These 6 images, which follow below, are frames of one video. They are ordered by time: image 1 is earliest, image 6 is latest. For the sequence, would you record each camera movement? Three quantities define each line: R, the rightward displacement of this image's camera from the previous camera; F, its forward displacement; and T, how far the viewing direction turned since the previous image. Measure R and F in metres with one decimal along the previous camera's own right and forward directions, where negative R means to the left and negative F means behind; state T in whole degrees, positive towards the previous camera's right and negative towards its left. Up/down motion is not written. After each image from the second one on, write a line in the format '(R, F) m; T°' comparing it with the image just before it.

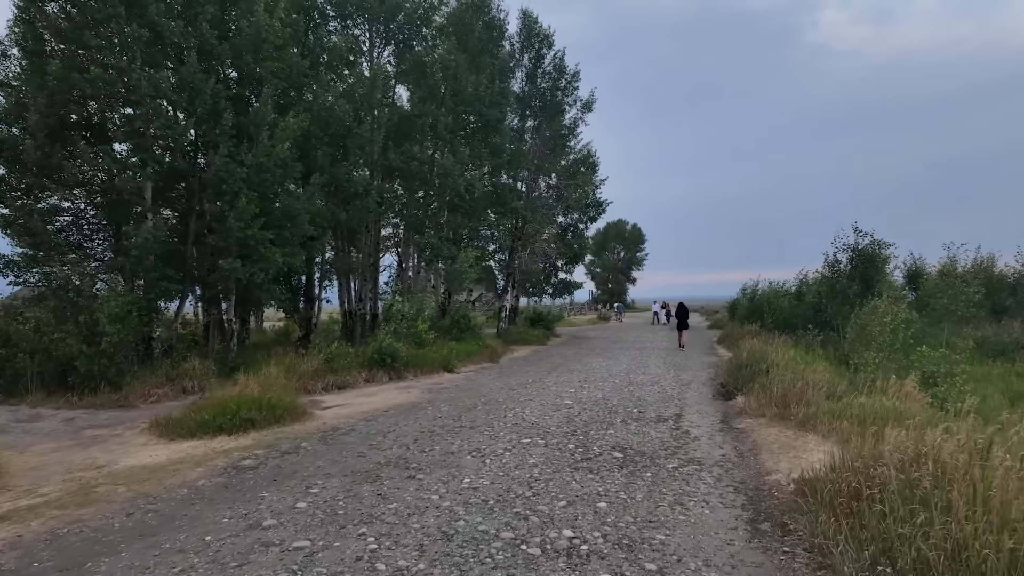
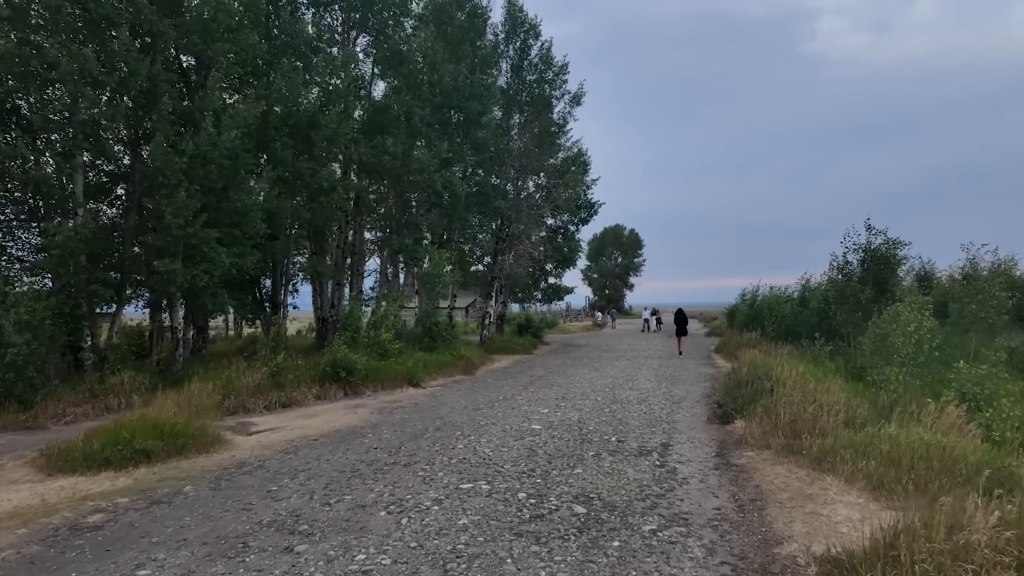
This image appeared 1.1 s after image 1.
(+0.7, +1.7) m; 0°
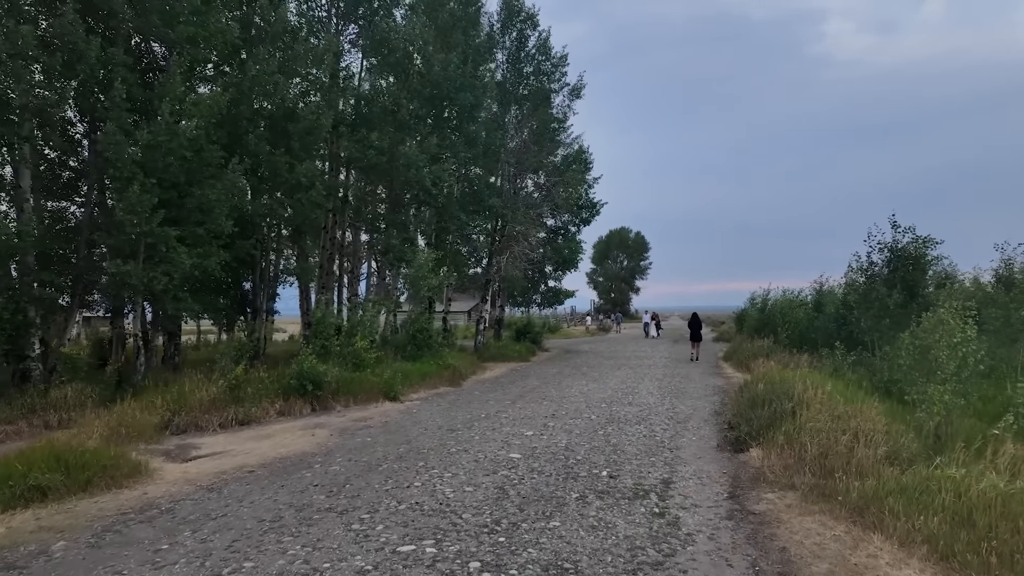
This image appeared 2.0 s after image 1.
(+0.4, +1.4) m; -1°
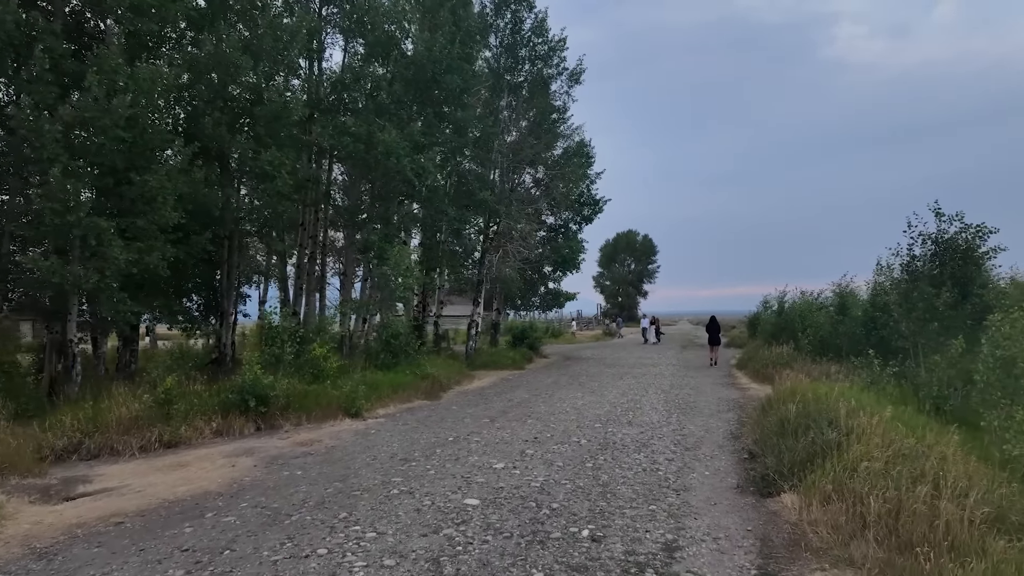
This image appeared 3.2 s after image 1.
(+0.5, +1.8) m; -1°
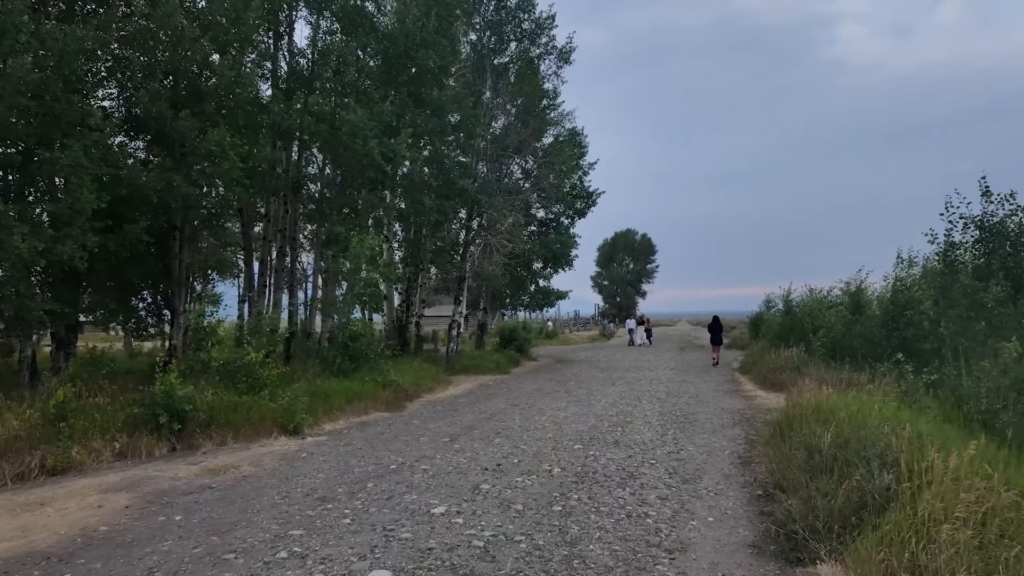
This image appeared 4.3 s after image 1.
(+0.5, +1.7) m; 0°
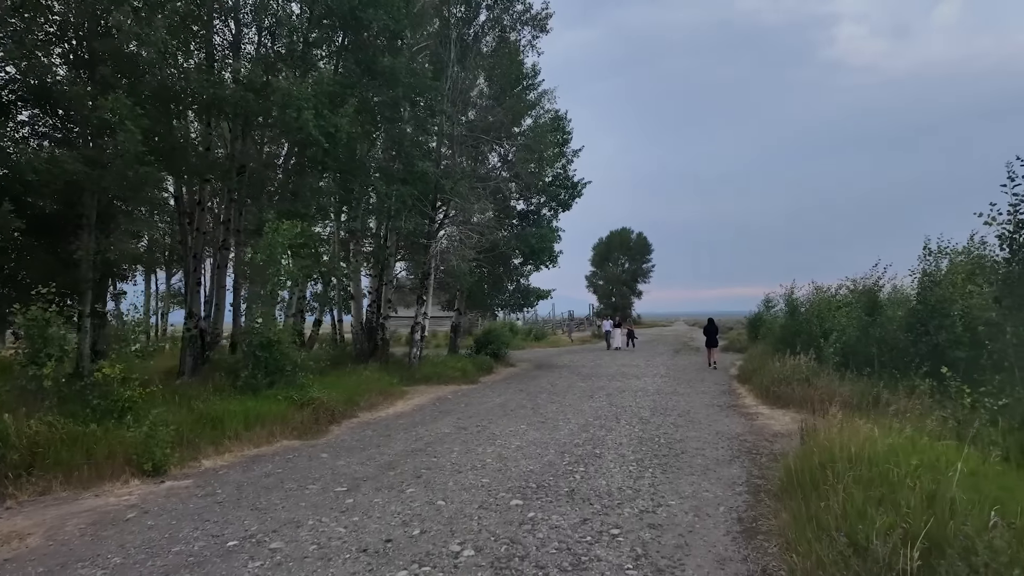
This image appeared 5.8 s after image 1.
(+0.9, +2.3) m; 0°
